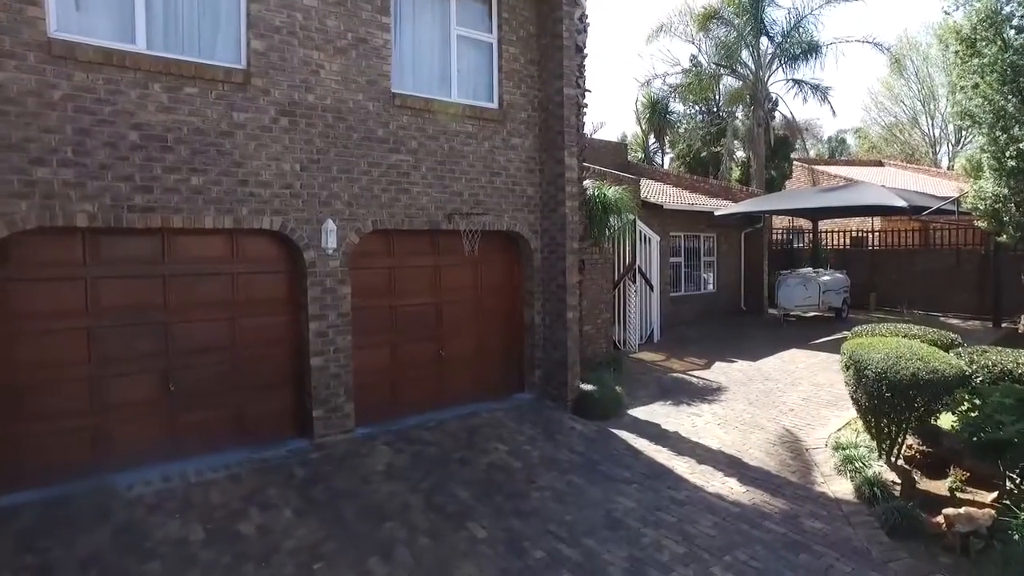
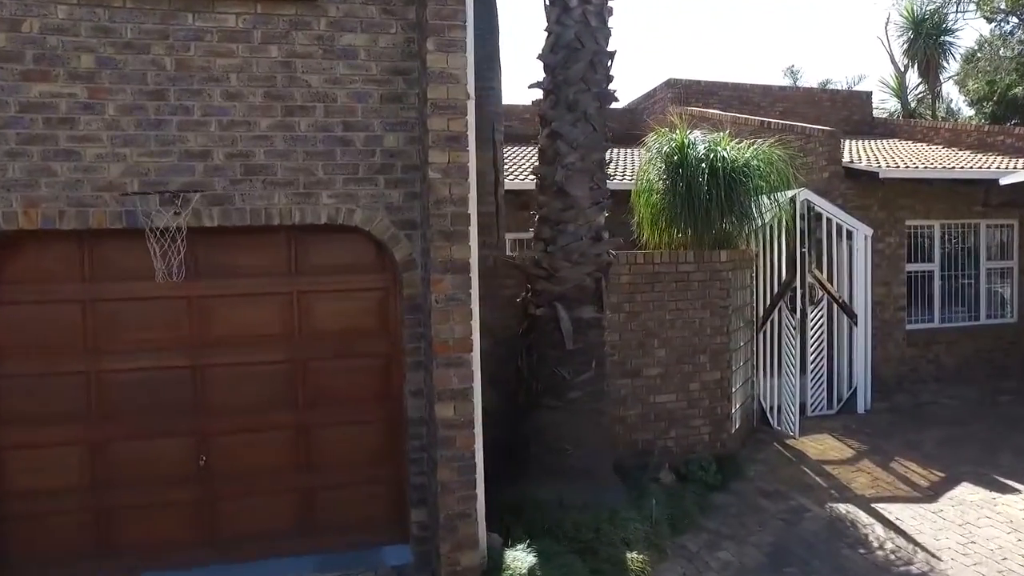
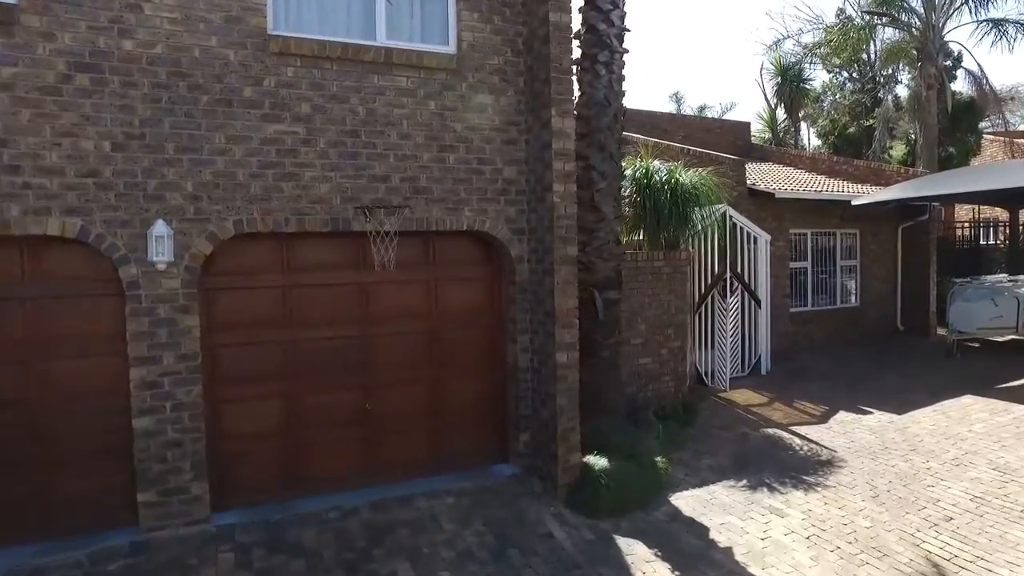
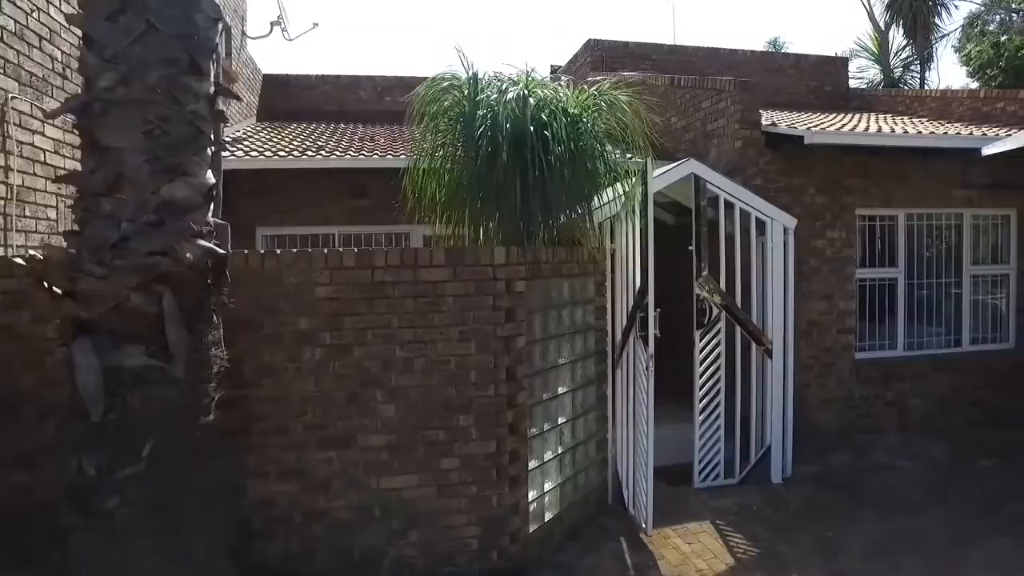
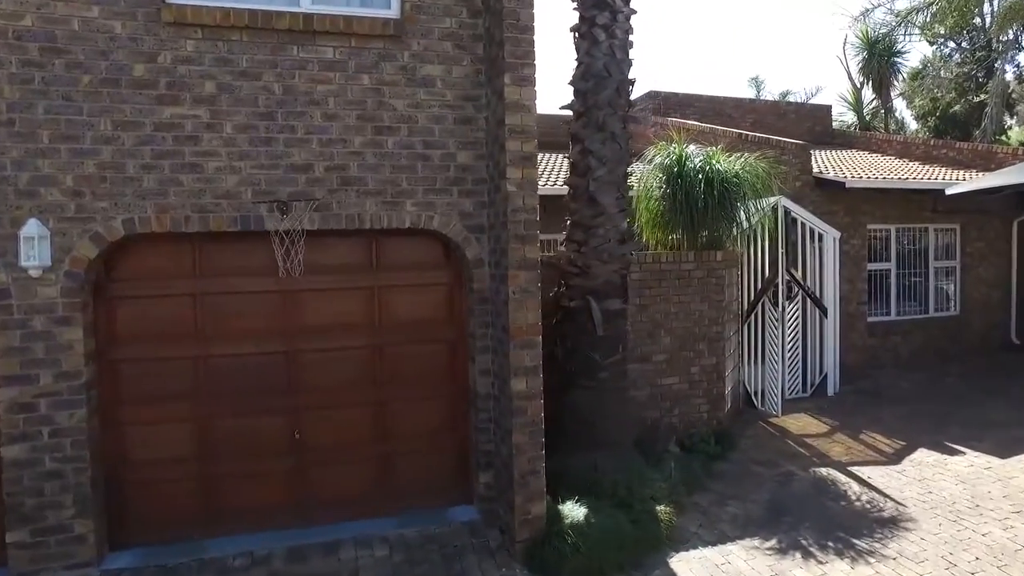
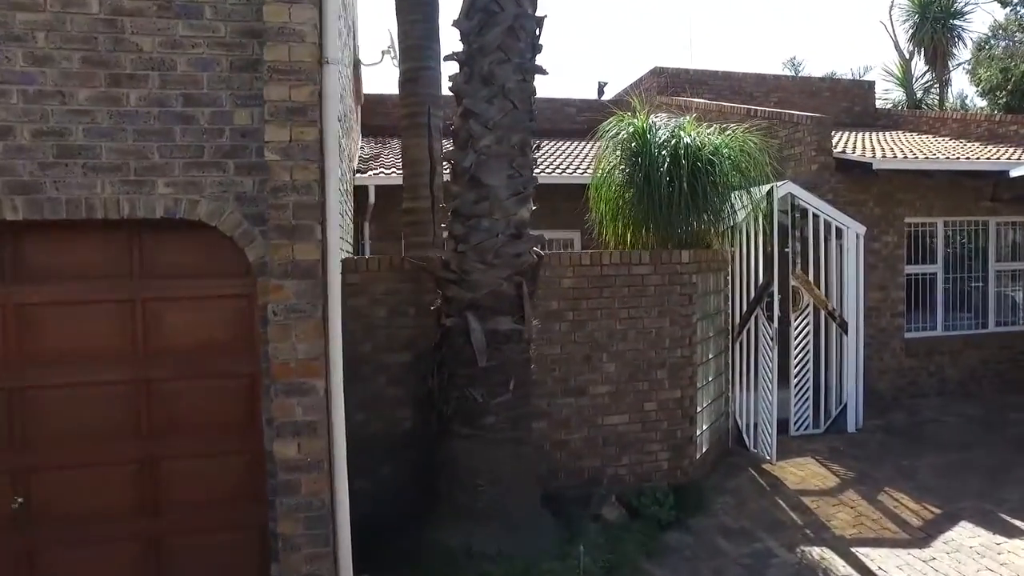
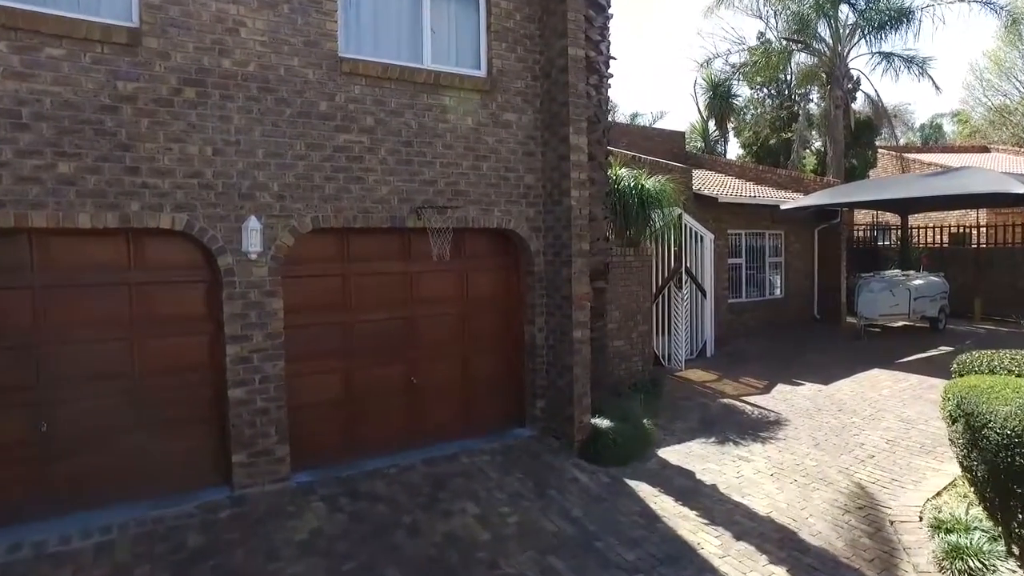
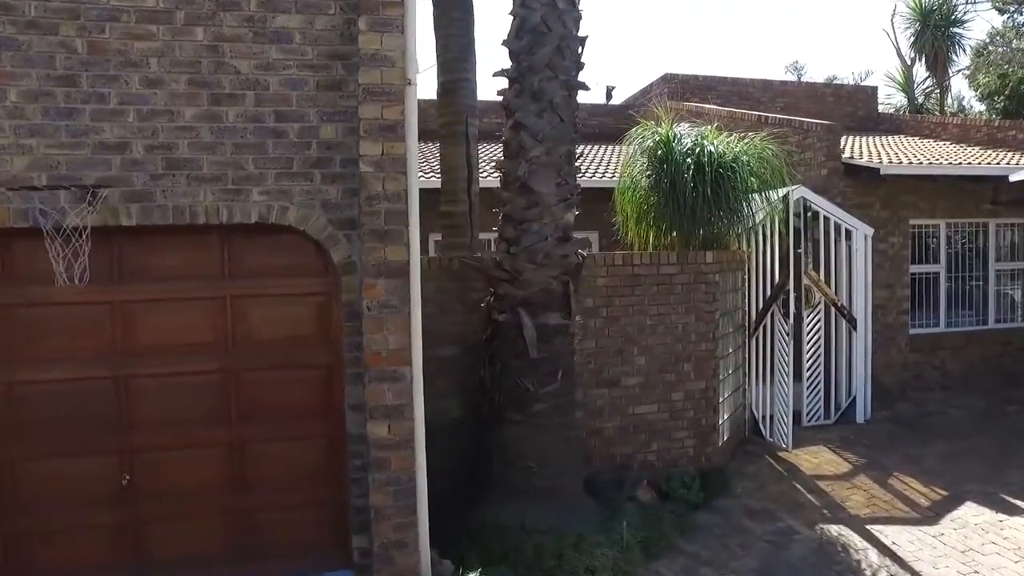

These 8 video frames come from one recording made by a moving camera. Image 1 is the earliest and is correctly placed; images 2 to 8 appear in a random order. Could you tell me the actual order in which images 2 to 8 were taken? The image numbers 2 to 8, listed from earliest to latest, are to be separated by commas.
7, 3, 5, 2, 8, 6, 4
